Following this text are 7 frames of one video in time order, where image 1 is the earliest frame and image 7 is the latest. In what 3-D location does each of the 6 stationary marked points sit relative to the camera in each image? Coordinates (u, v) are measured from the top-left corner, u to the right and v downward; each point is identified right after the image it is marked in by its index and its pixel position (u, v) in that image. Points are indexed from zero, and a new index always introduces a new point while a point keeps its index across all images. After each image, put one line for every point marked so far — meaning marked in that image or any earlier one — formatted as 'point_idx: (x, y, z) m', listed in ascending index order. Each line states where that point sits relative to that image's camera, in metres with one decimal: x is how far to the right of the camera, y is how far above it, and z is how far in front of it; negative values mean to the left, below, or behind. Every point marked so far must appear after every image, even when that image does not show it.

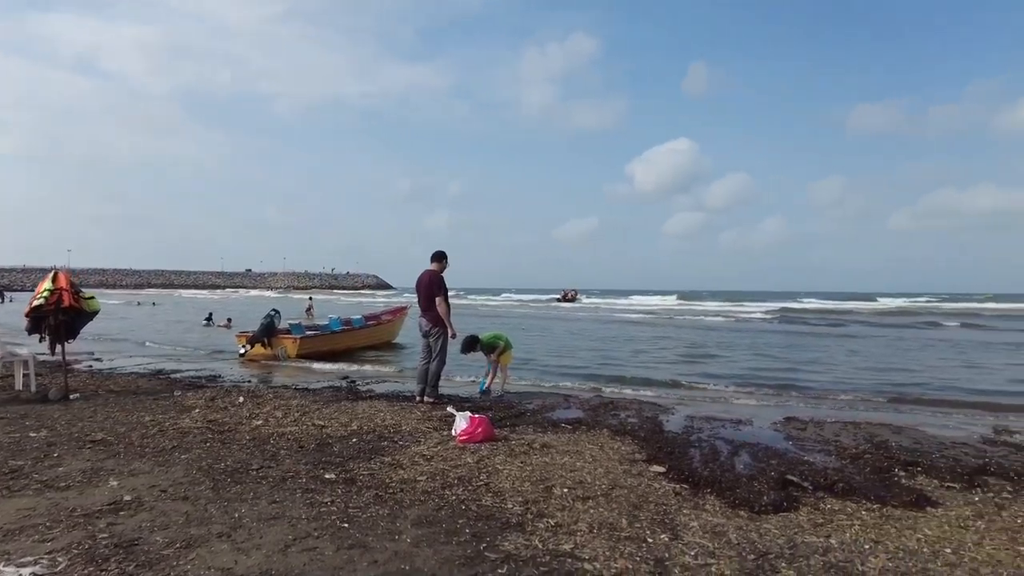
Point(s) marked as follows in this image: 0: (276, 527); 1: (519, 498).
0: (-1.8, -1.8, +5.0) m
1: (+0.1, -1.8, +5.6) m
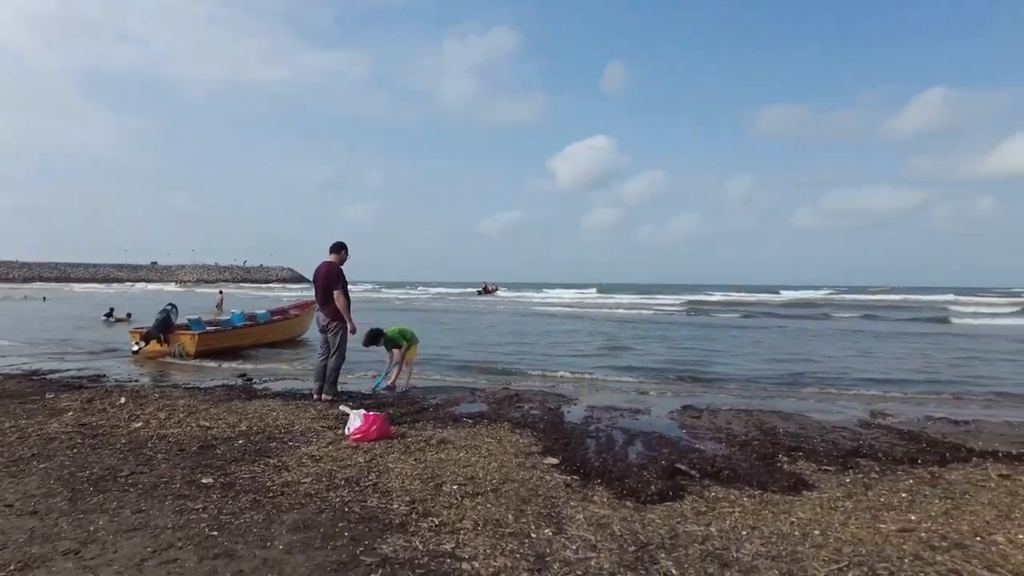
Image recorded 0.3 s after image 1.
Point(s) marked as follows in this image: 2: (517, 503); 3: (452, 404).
0: (-2.6, -1.7, +4.6) m
1: (-0.9, -1.7, +5.4) m
2: (0.0, -1.7, +5.2) m
3: (-0.9, -1.7, +9.7) m
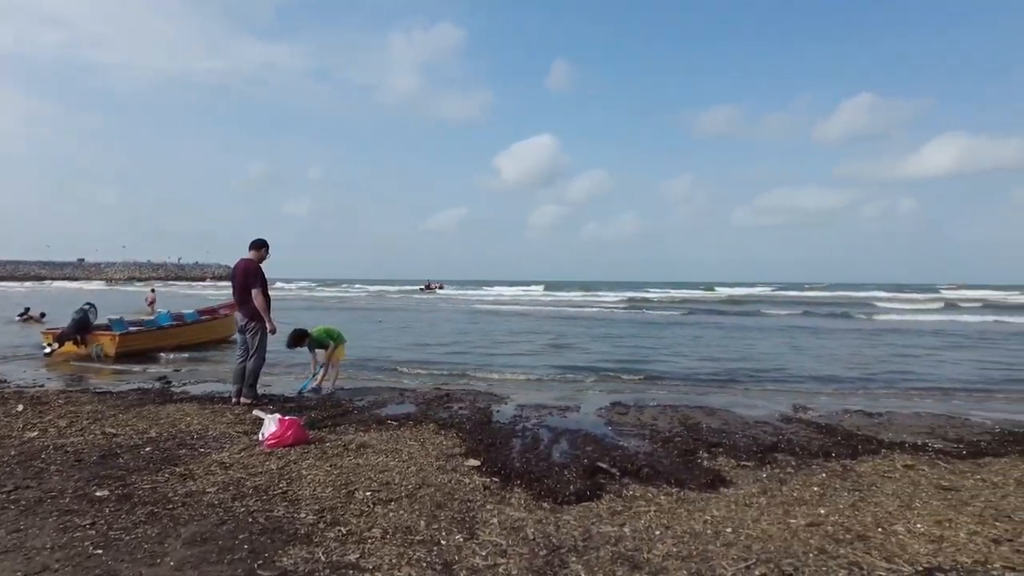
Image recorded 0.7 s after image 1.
0: (-3.2, -1.7, +4.2) m
1: (-1.5, -1.7, +5.2) m
2: (-0.6, -1.7, +5.1) m
3: (-1.9, -1.7, +9.4) m
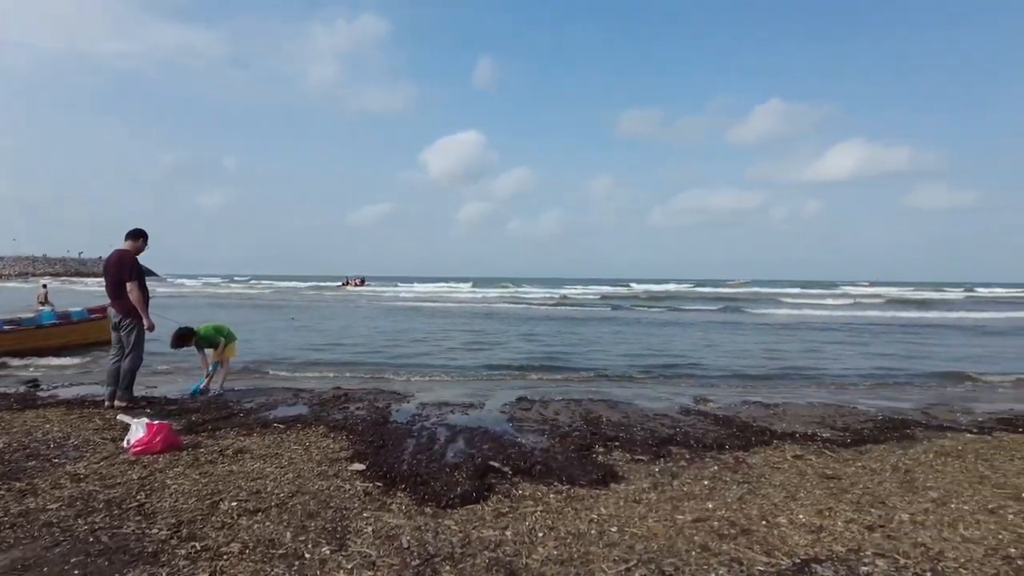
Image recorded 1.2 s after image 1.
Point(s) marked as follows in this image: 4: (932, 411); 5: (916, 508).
0: (-4.0, -1.7, +3.5) m
1: (-2.4, -1.6, +4.7) m
2: (-1.5, -1.6, +4.7) m
3: (-3.3, -1.6, +8.8) m
4: (+5.5, -1.6, +8.6) m
5: (+3.0, -1.6, +4.9) m
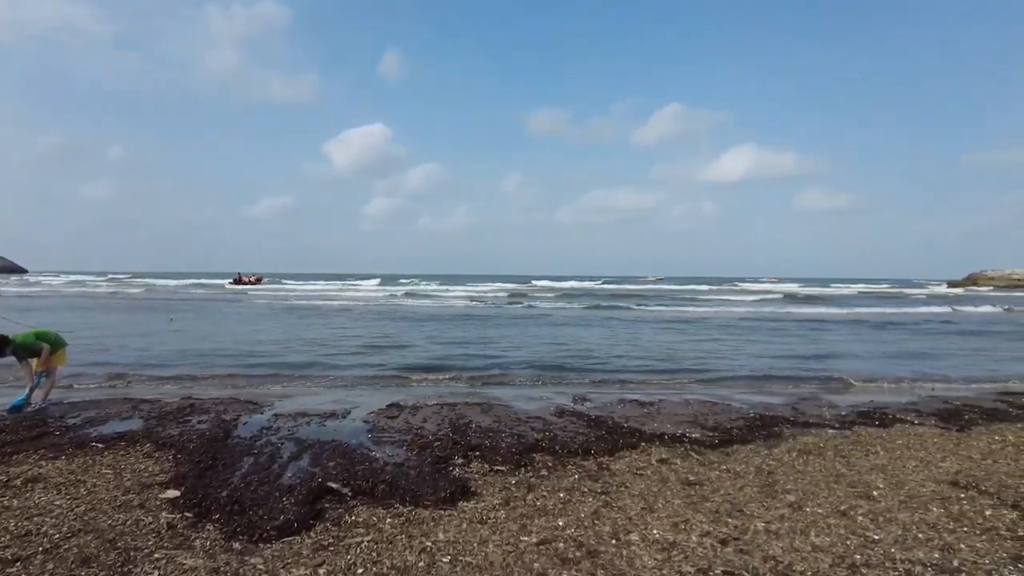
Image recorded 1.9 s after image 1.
0: (-4.9, -1.7, +2.4) m
1: (-3.5, -1.6, +3.7) m
2: (-2.6, -1.6, +3.9) m
3: (-4.9, -1.6, +7.7) m
4: (+3.8, -1.6, +8.7) m
5: (+1.8, -1.6, +4.7) m
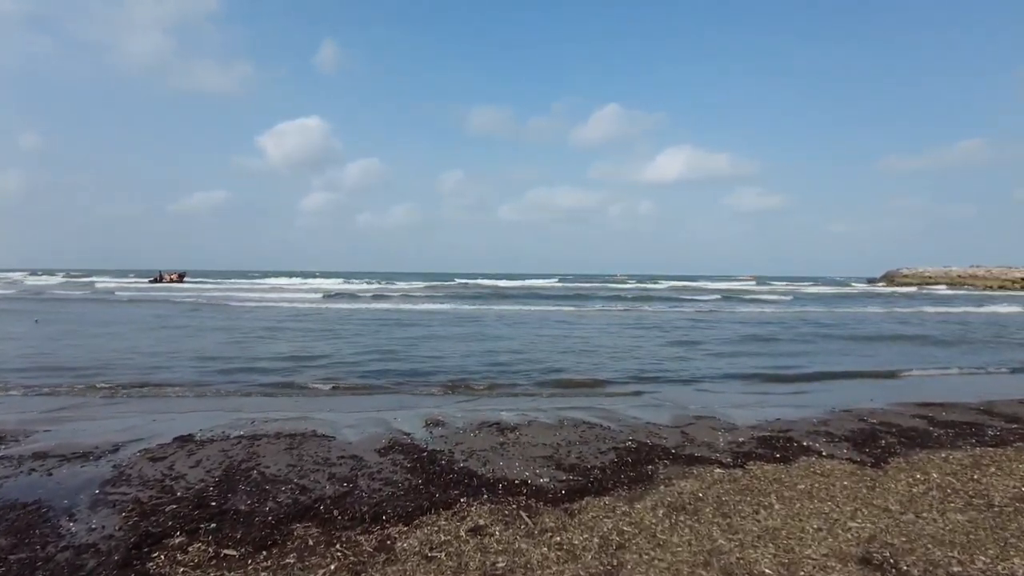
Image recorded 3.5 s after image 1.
0: (-6.1, -1.7, +0.1) m
1: (-4.9, -1.6, +1.5) m
2: (-4.0, -1.6, +1.8) m
3: (-6.6, -1.6, +5.4) m
4: (+1.9, -1.5, +7.2) m
5: (+0.4, -1.6, +3.0) m
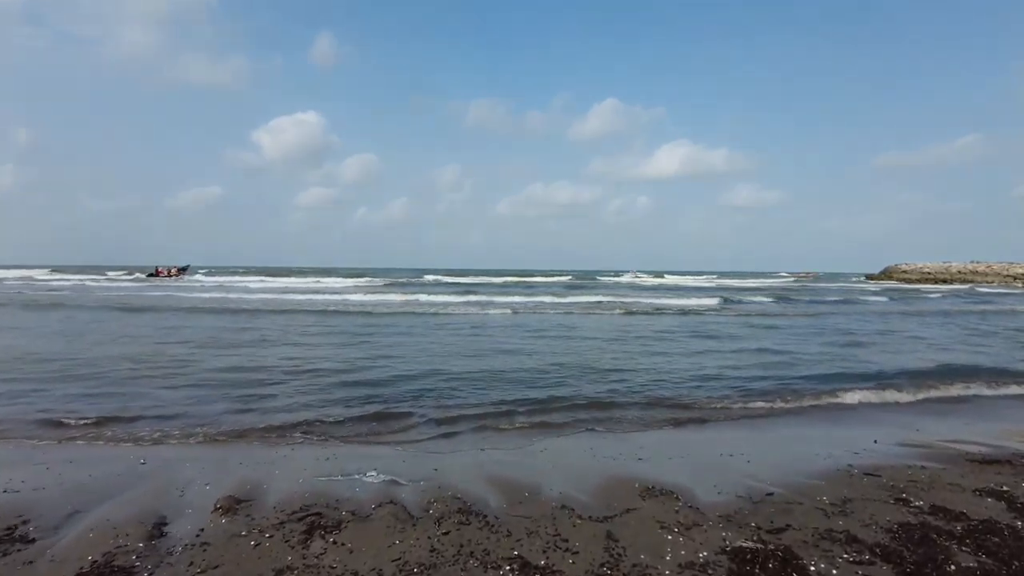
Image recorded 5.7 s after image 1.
0: (-7.3, -1.8, -2.7) m
1: (-6.1, -1.7, -1.3) m
2: (-5.1, -1.7, -1.1) m
3: (-7.8, -1.6, +2.6) m
4: (+0.8, -1.6, +4.4) m
5: (-0.8, -1.7, +0.2) m
